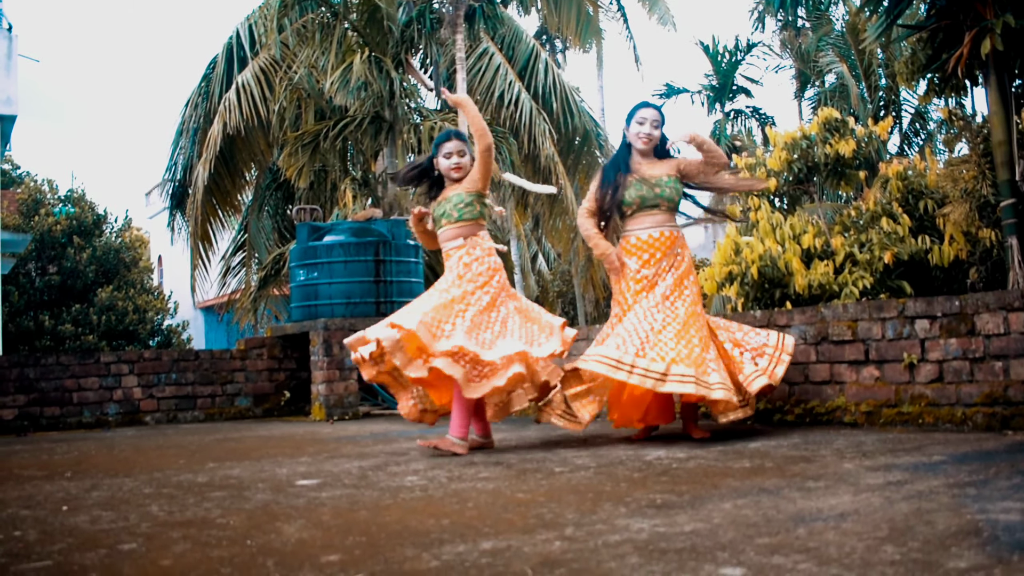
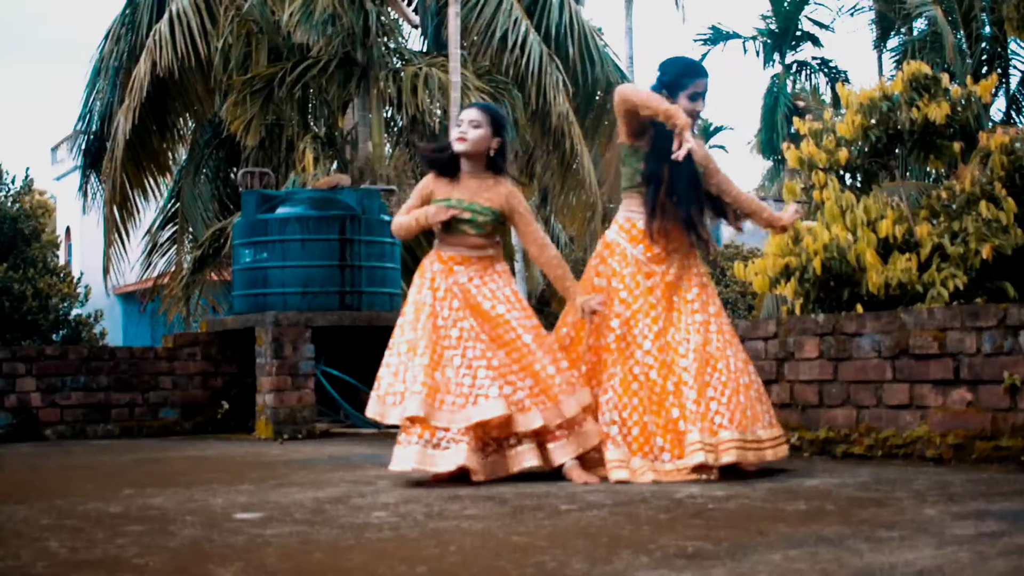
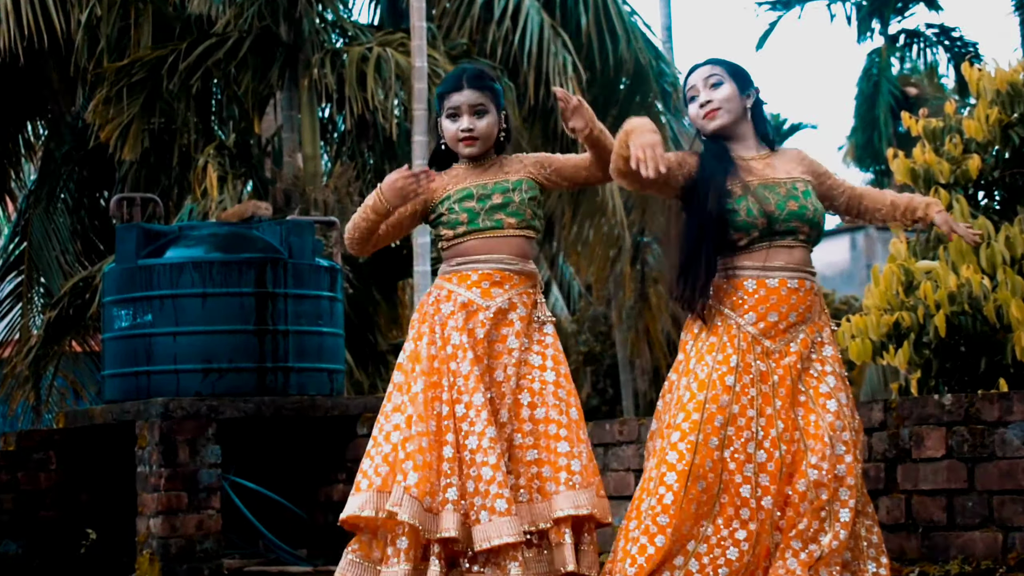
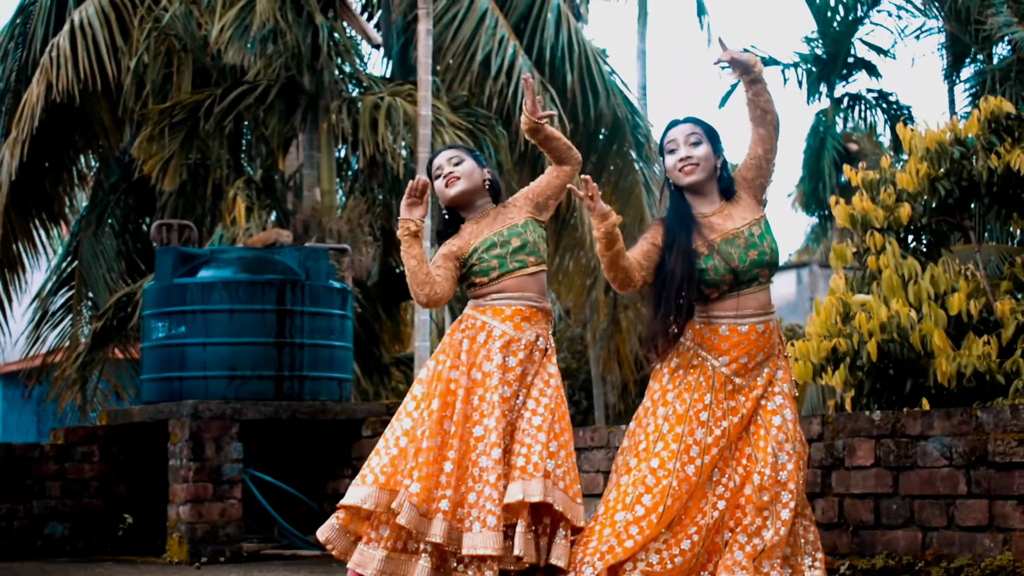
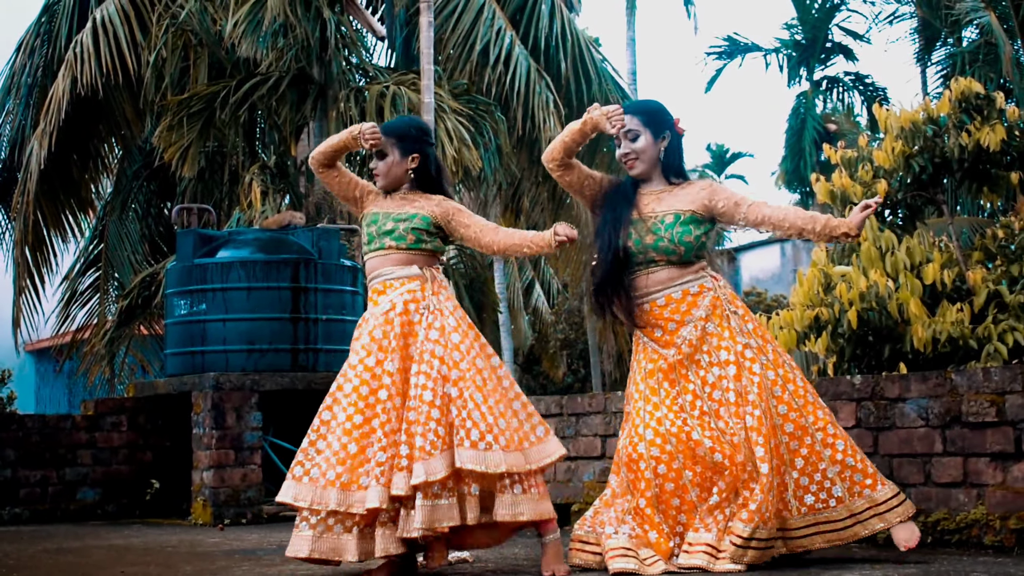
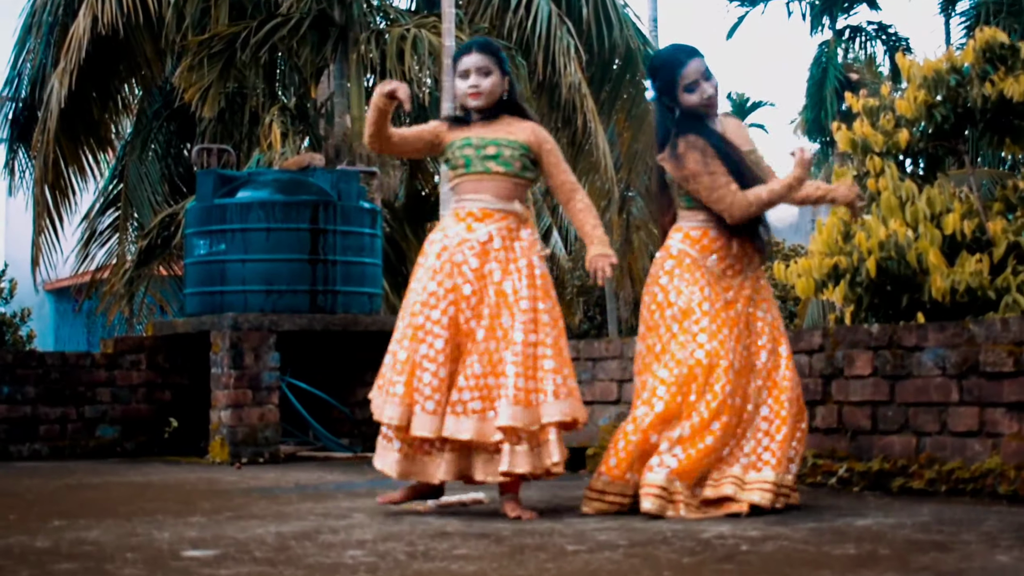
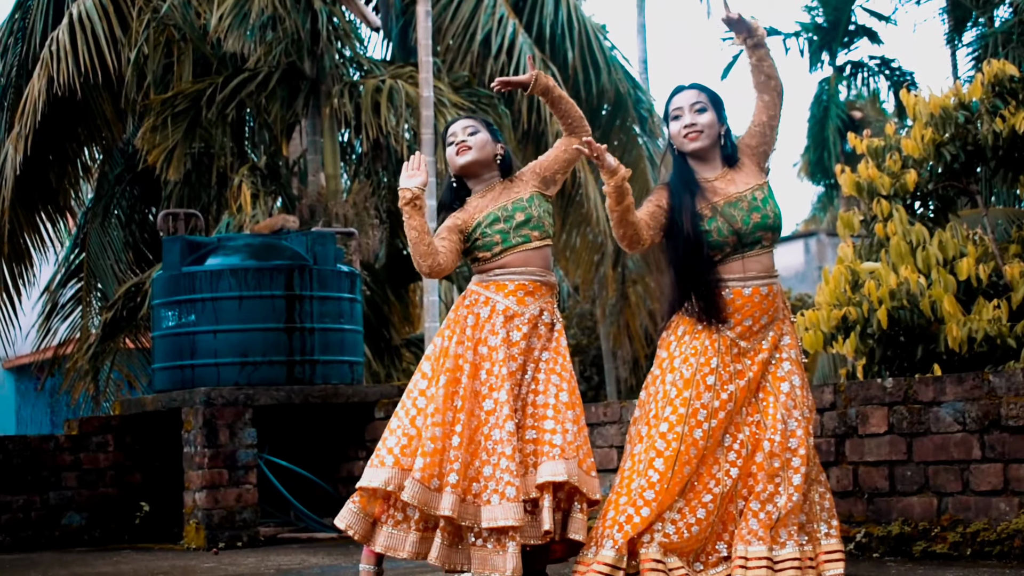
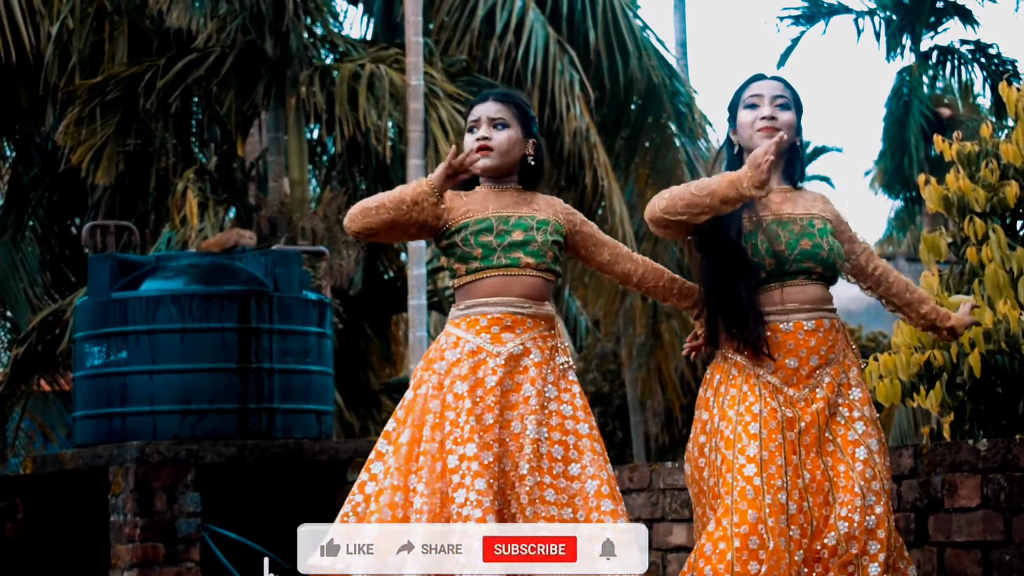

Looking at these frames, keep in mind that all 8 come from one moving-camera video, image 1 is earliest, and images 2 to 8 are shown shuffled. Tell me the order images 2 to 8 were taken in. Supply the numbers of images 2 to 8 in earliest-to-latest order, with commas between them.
2, 6, 5, 4, 7, 3, 8
